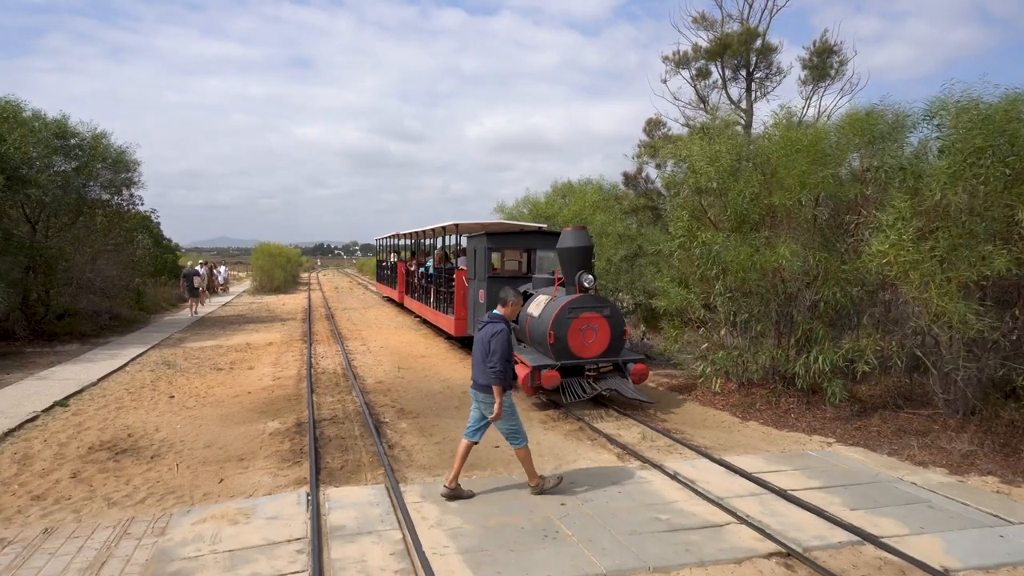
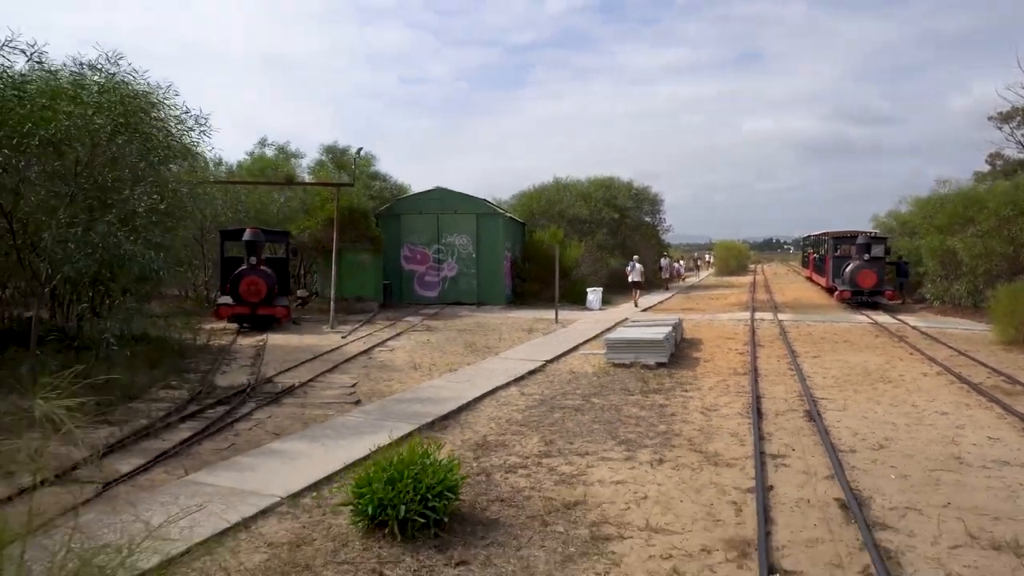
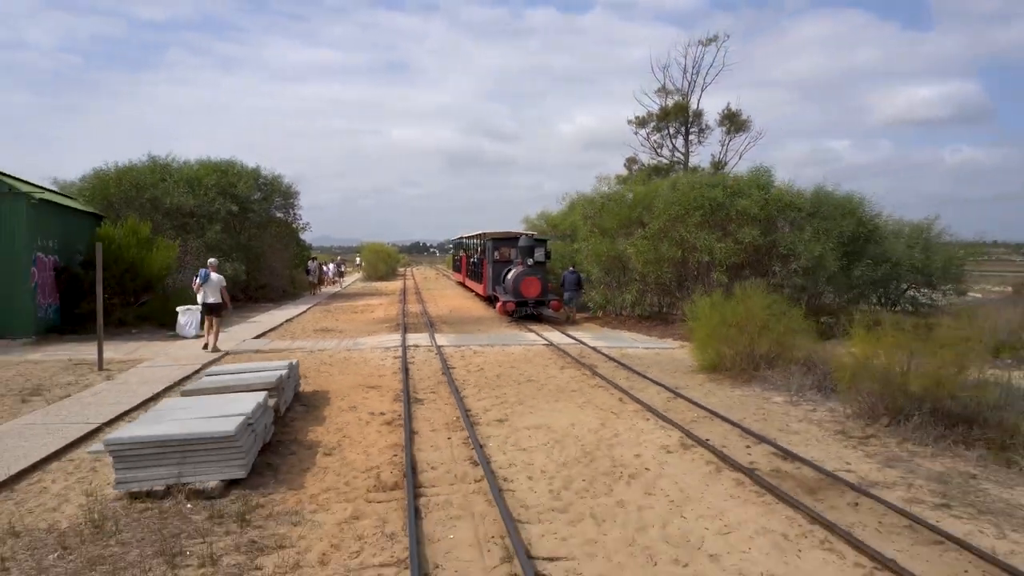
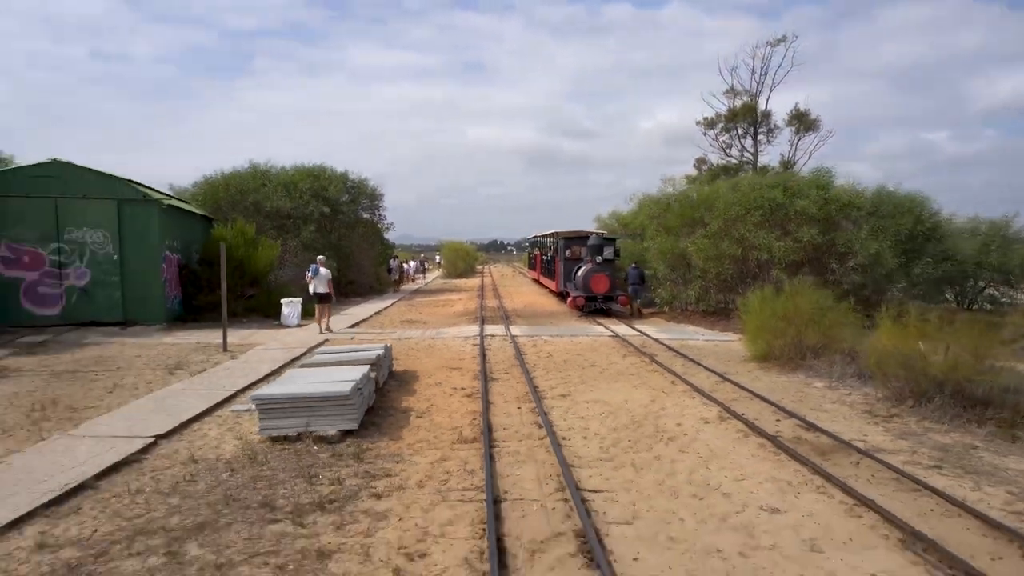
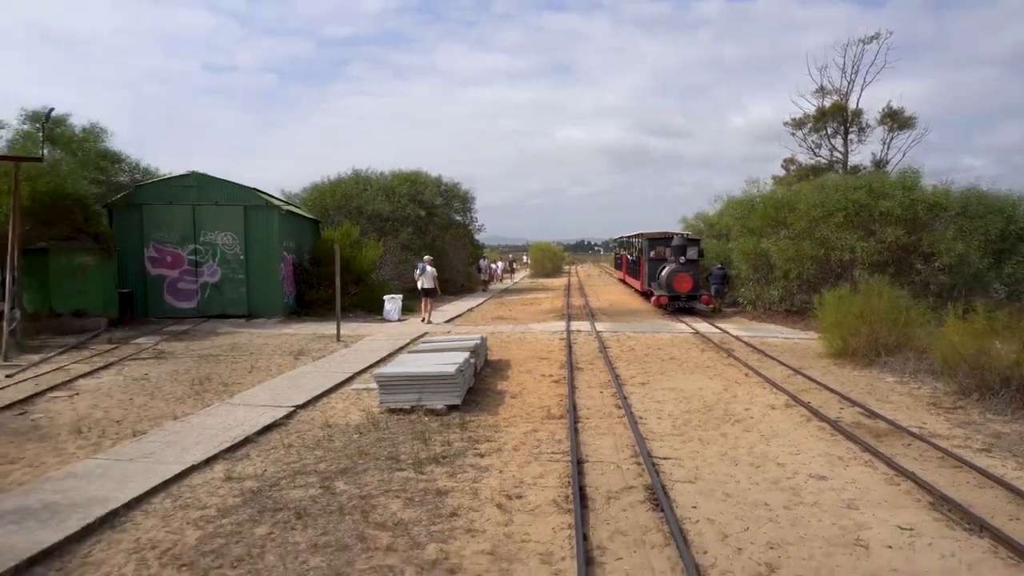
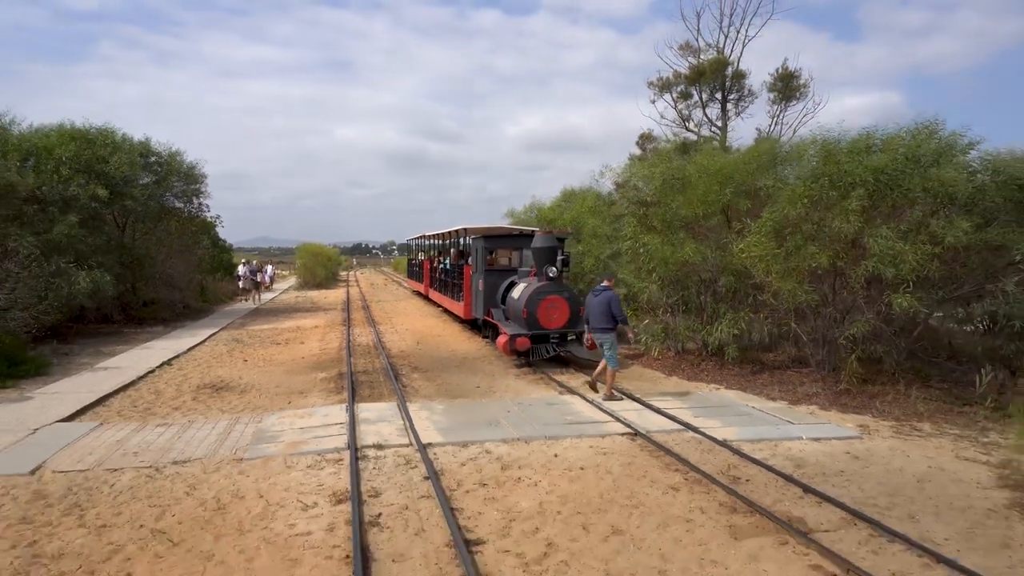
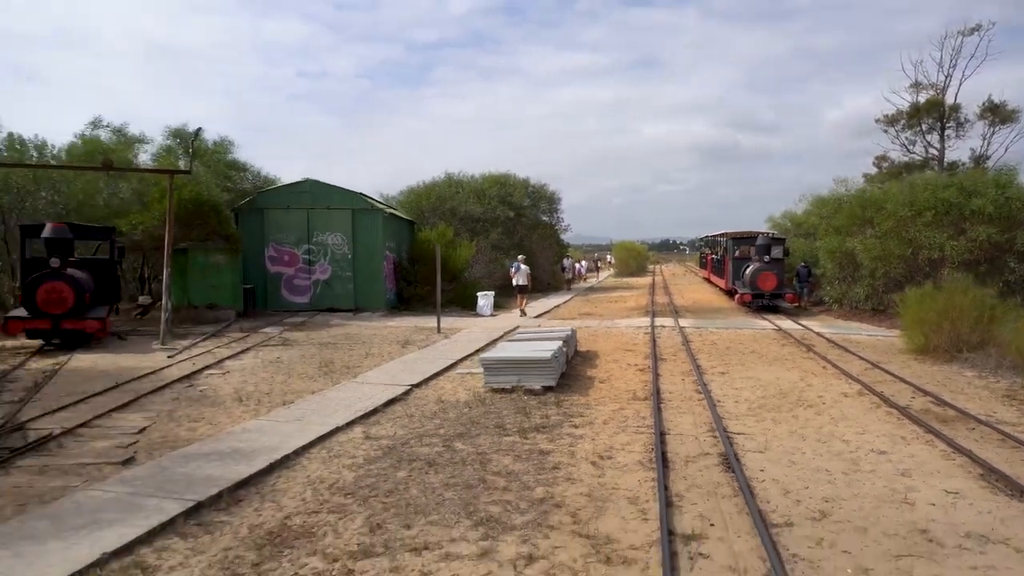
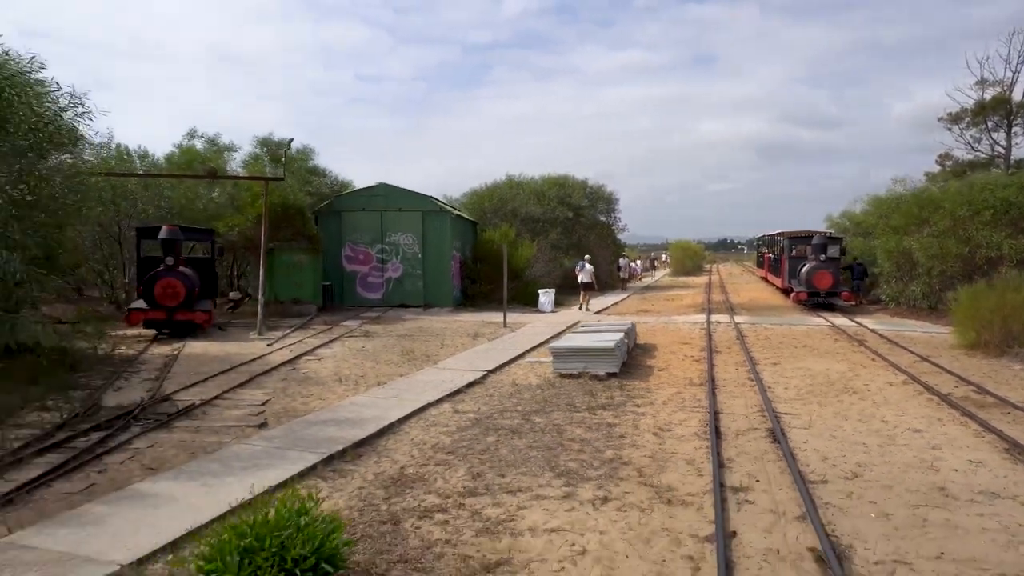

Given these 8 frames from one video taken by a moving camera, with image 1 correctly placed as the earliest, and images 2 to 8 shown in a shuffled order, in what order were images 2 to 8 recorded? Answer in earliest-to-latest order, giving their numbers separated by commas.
6, 3, 4, 5, 7, 8, 2
